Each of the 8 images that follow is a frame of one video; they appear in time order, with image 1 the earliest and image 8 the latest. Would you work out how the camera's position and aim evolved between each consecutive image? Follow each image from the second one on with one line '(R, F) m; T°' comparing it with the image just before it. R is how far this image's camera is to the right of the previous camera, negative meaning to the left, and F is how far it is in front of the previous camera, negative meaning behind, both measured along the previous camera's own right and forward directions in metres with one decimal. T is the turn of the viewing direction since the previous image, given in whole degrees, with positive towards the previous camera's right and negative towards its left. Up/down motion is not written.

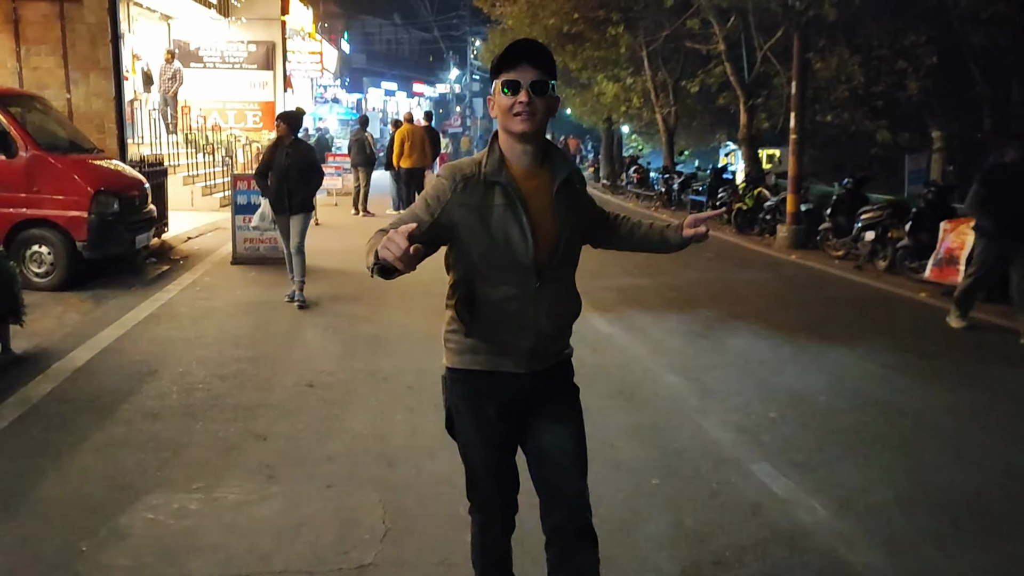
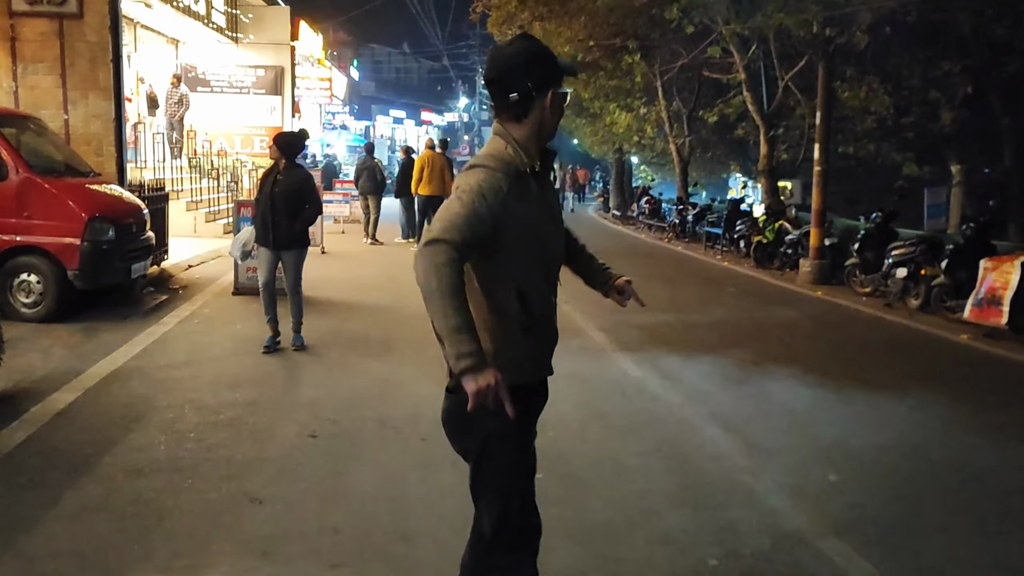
(-0.1, +0.6) m; 0°
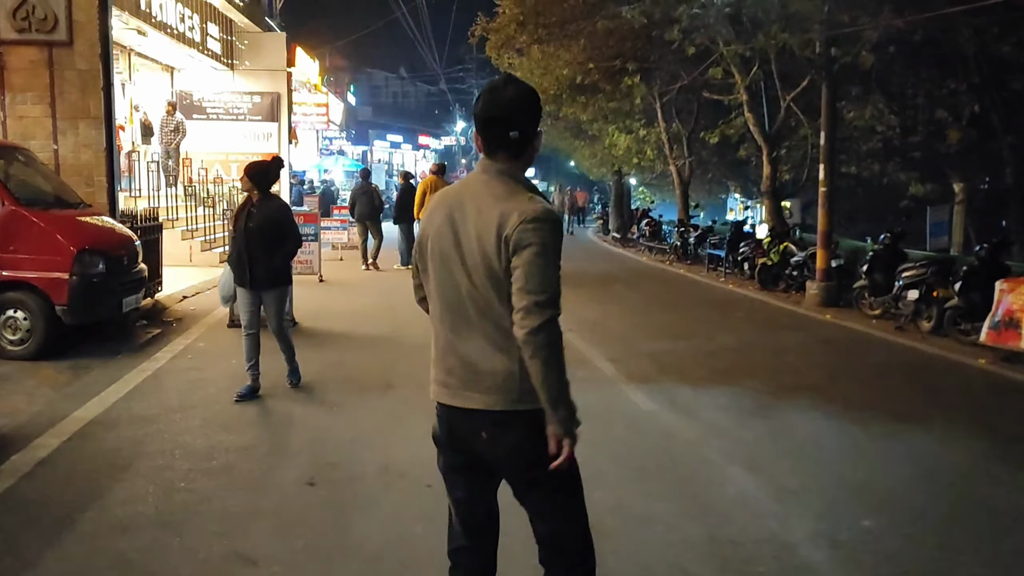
(-0.1, +0.3) m; 0°
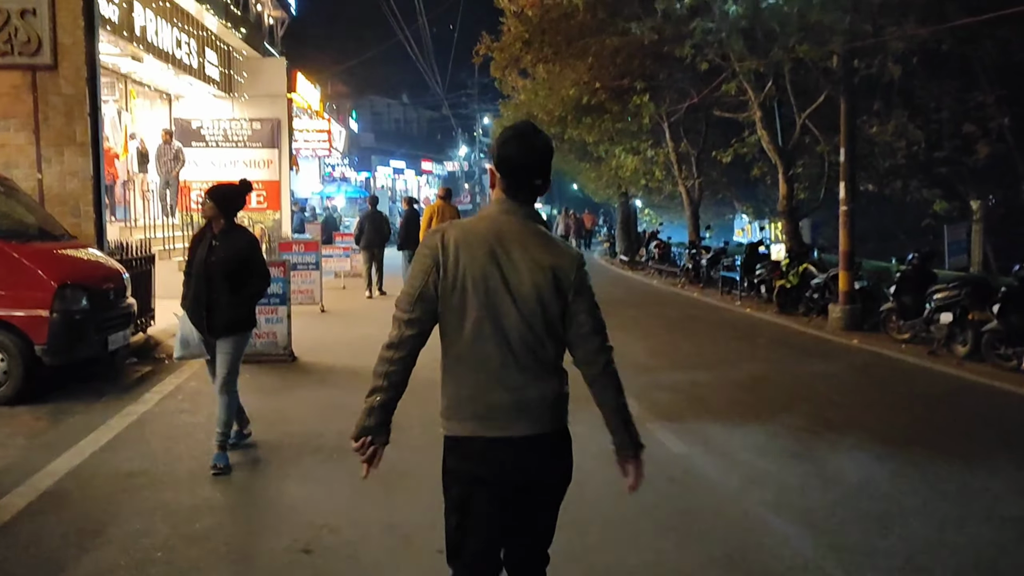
(-0.1, +0.7) m; 0°
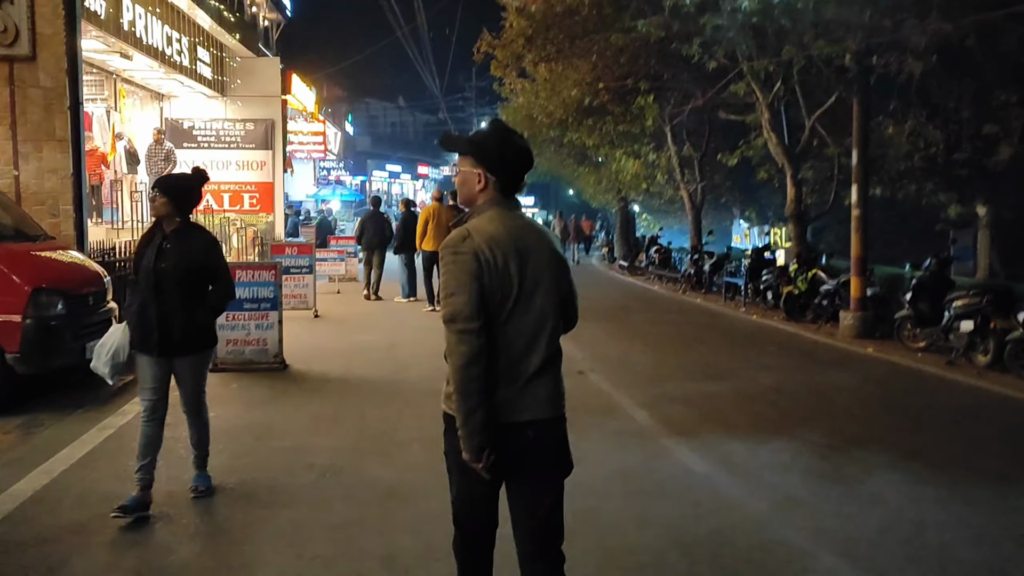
(-0.1, +0.5) m; 0°
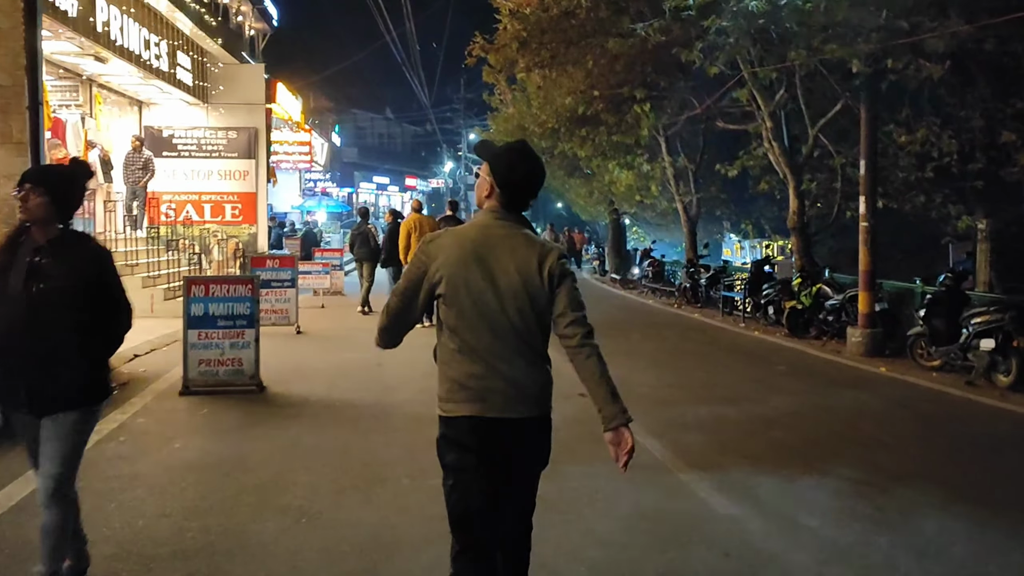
(-0.1, +0.7) m; +1°
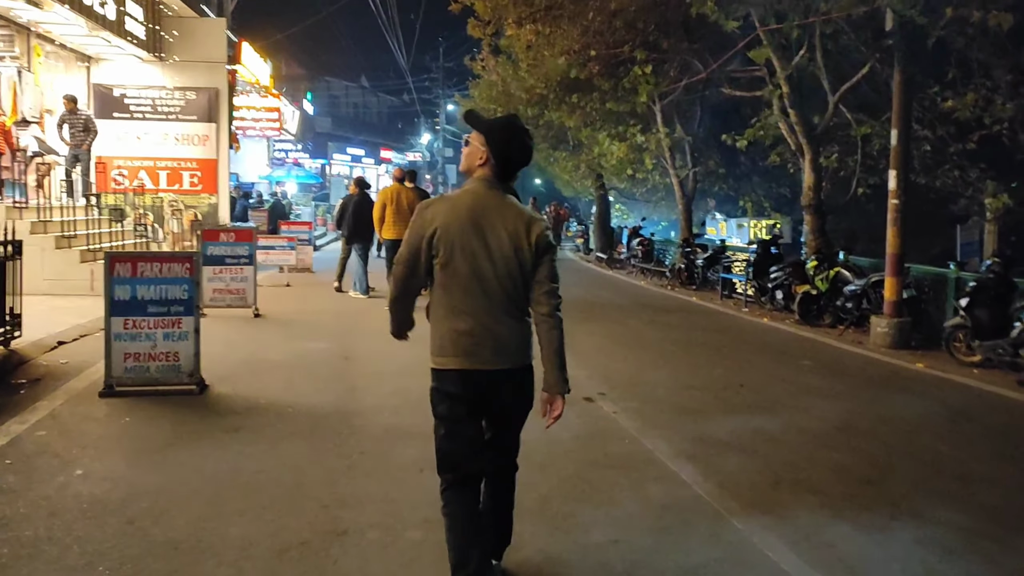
(-0.2, +1.6) m; +2°
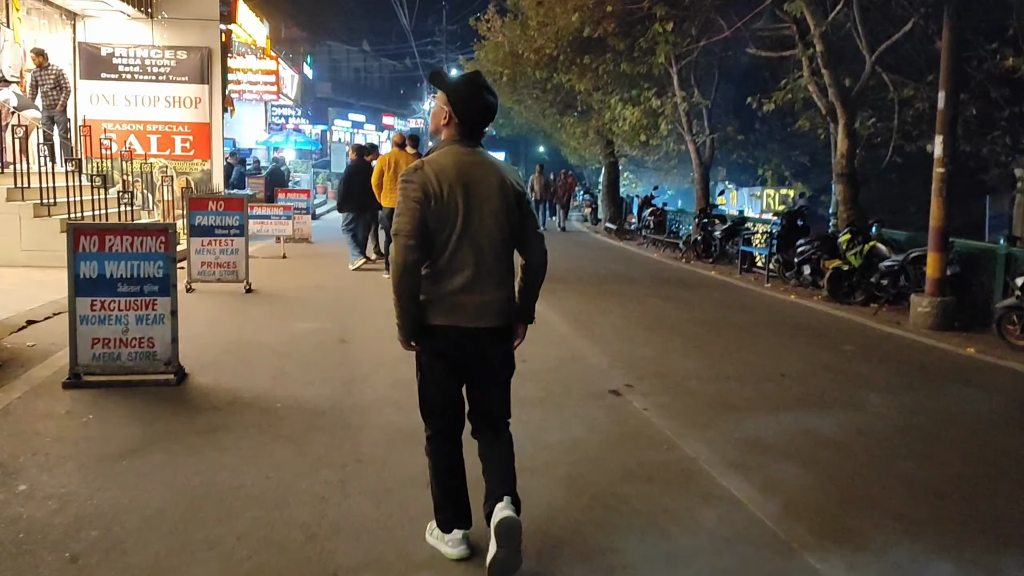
(-0.1, +1.0) m; 0°
